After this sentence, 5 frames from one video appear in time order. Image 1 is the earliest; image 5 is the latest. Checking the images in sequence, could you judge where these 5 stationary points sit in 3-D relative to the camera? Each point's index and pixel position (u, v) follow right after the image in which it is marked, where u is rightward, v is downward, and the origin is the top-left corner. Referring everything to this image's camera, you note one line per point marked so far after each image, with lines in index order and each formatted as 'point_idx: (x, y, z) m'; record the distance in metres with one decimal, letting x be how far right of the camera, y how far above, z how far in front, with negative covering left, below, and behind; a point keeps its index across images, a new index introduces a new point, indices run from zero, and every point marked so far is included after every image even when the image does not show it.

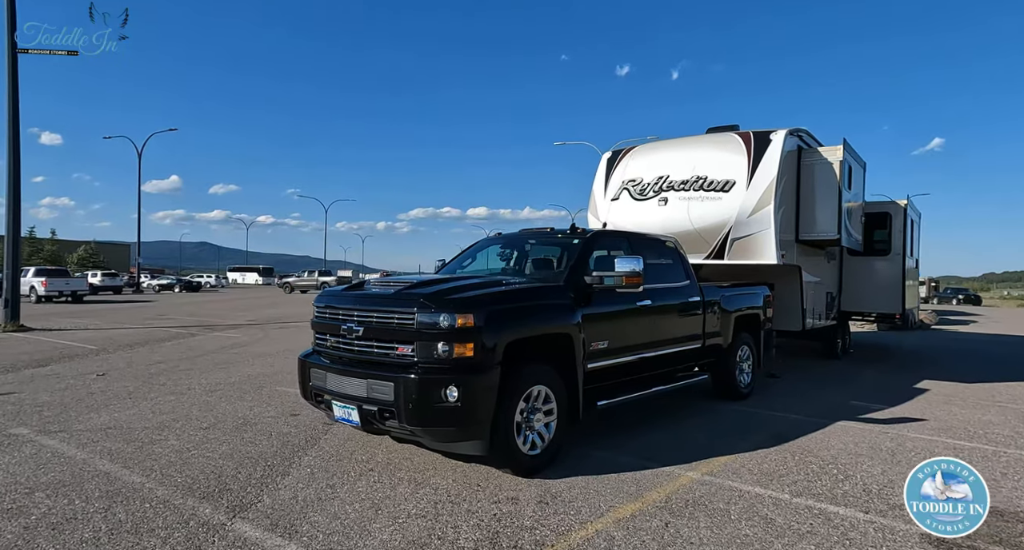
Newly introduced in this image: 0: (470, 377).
0: (-0.3, -0.7, +3.7) m
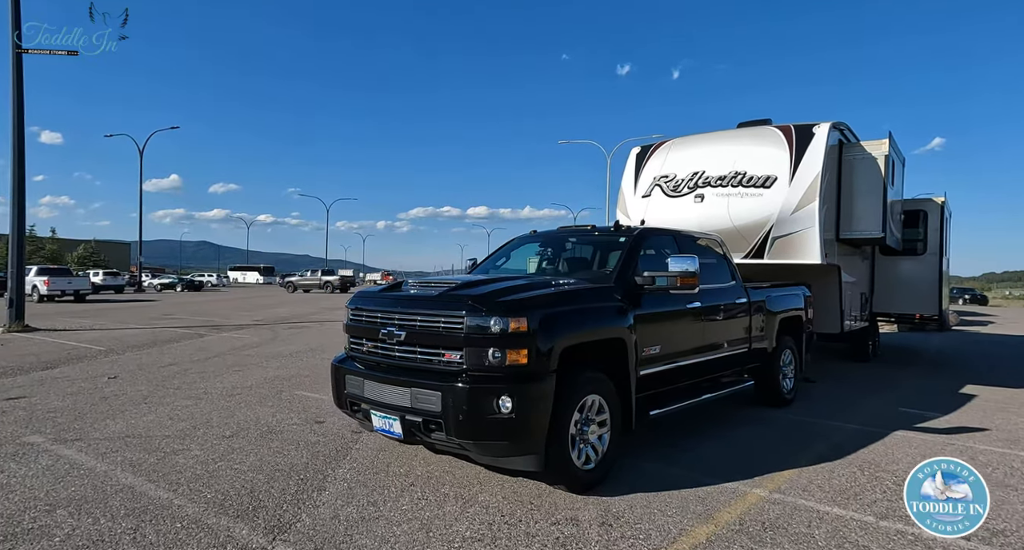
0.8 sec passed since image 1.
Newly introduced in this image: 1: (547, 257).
0: (+0.1, -0.7, +3.4) m
1: (+0.3, +0.2, +5.3) m
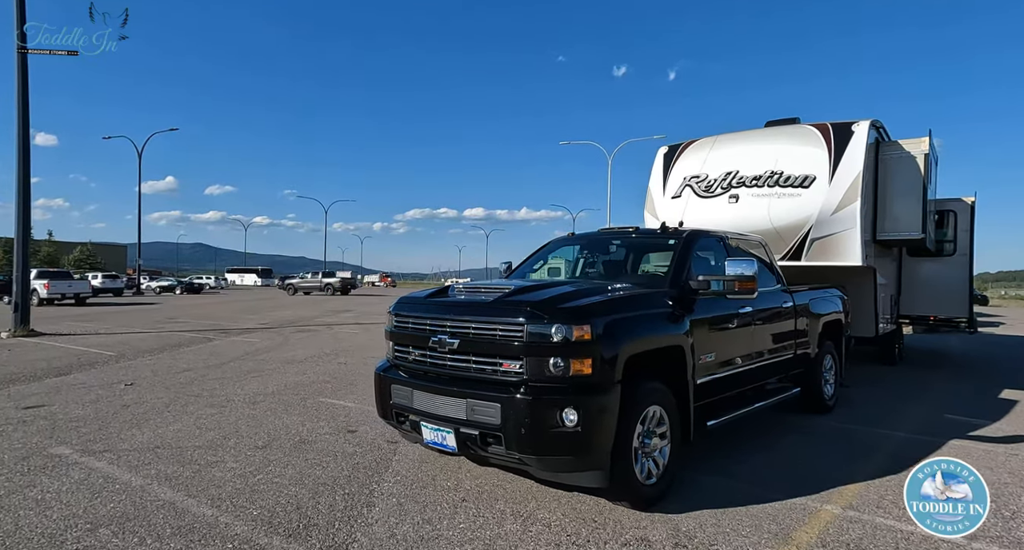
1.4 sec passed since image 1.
0: (+0.4, -0.7, +3.3) m
1: (+0.7, +0.1, +5.1) m
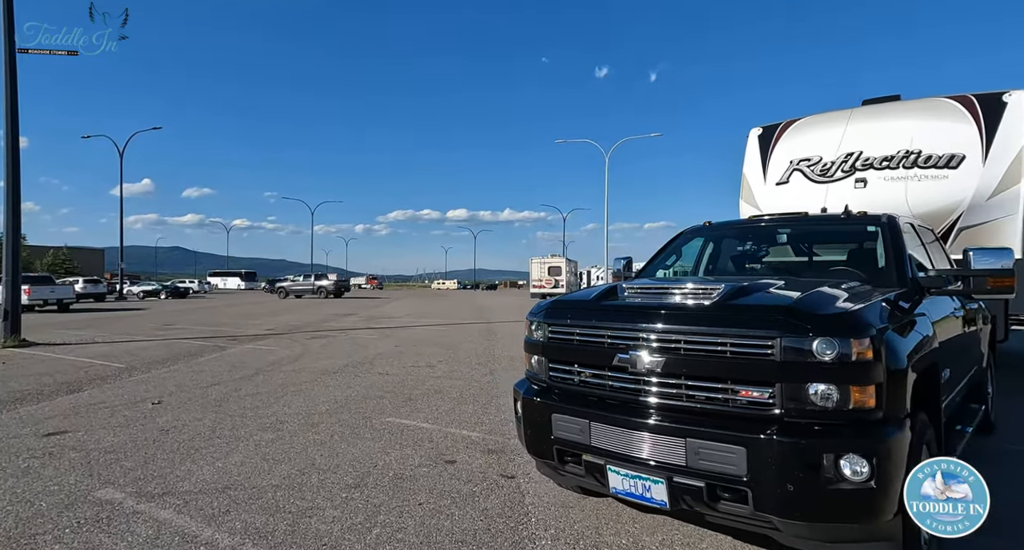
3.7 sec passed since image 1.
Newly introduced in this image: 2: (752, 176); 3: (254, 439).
0: (+1.5, -0.7, +2.5) m
1: (+1.8, +0.1, +4.3) m
2: (+2.9, +1.2, +7.0) m
3: (-2.6, -1.6, +5.7) m
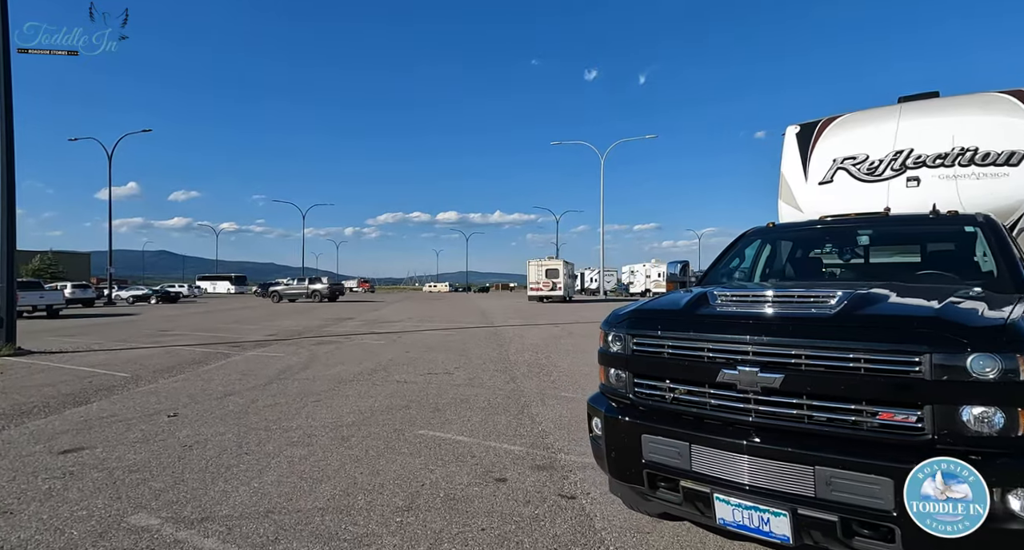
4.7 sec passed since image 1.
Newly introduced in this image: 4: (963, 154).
0: (+2.0, -0.7, +2.2) m
1: (+2.2, +0.1, +4.0) m
2: (+3.3, +1.2, +6.8) m
3: (-2.1, -1.7, +5.4) m
4: (+4.4, +1.1, +5.6) m
